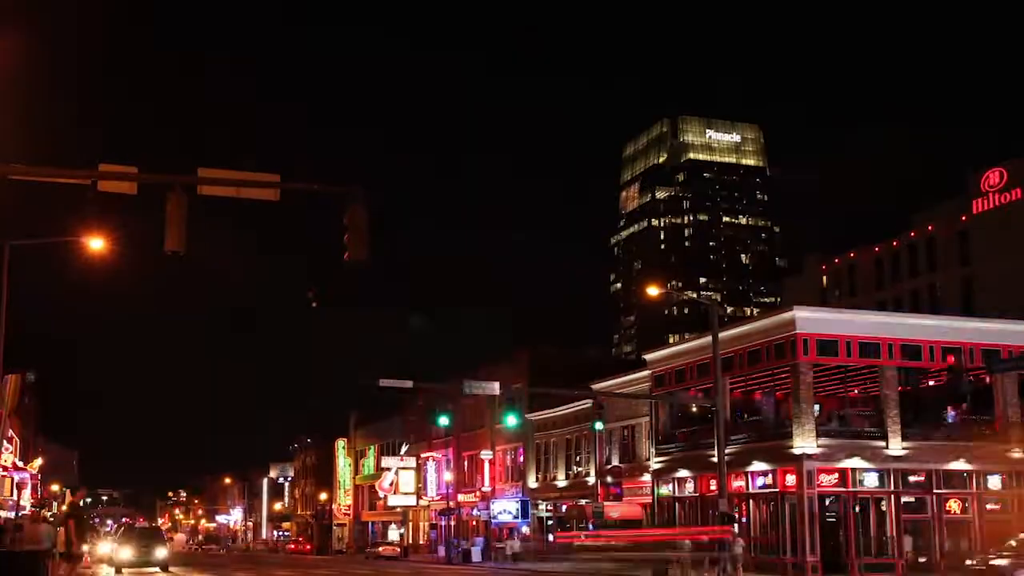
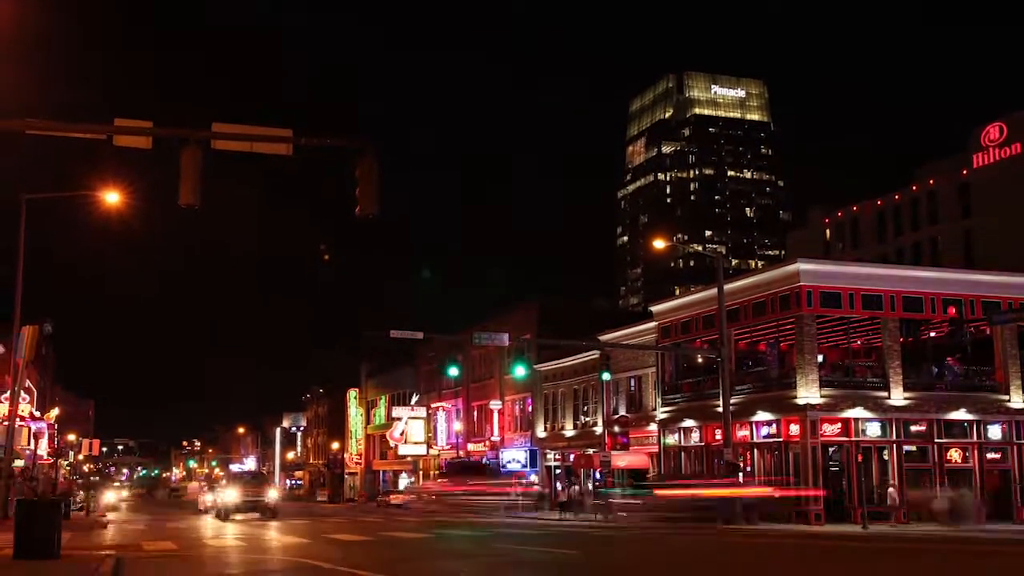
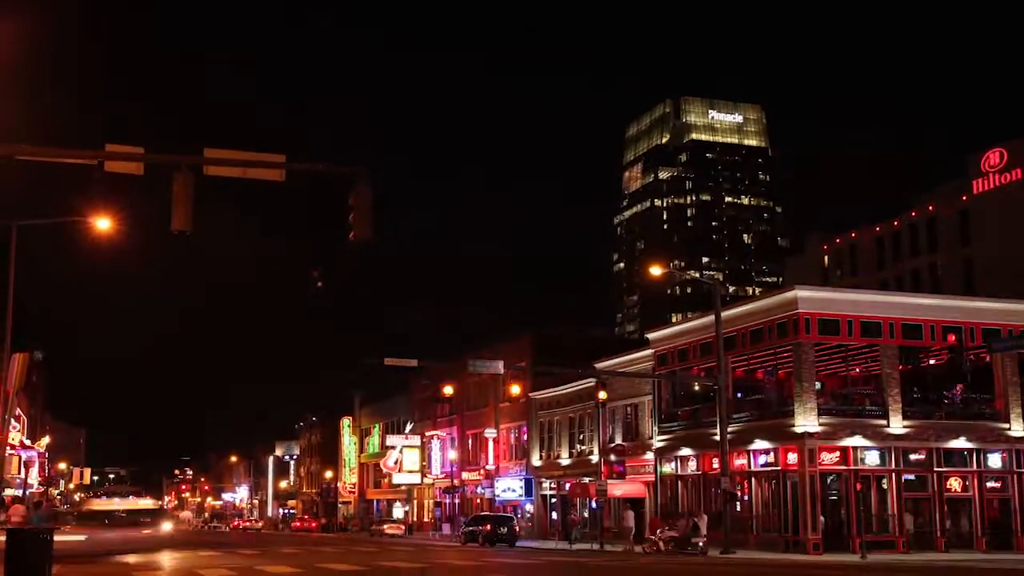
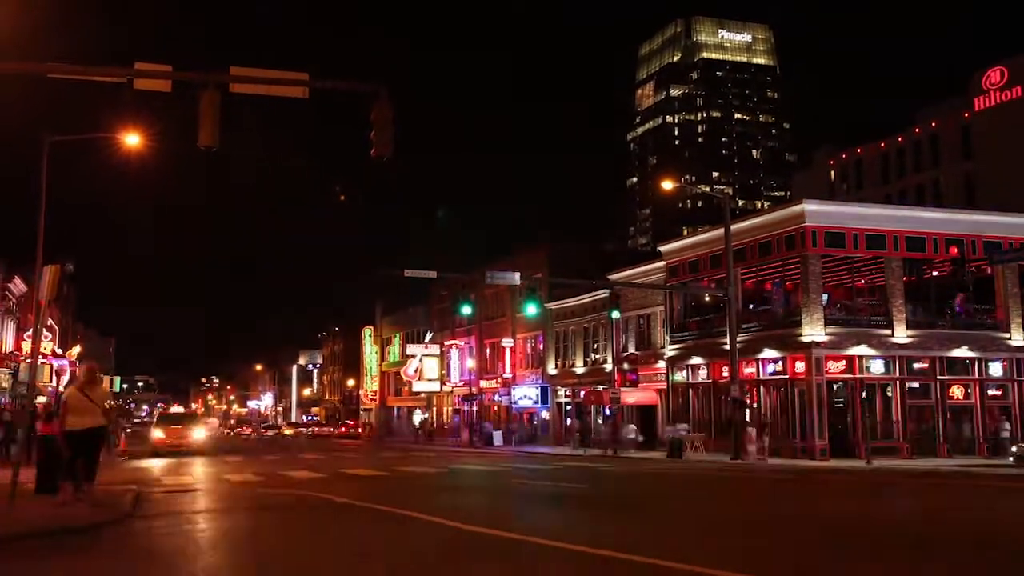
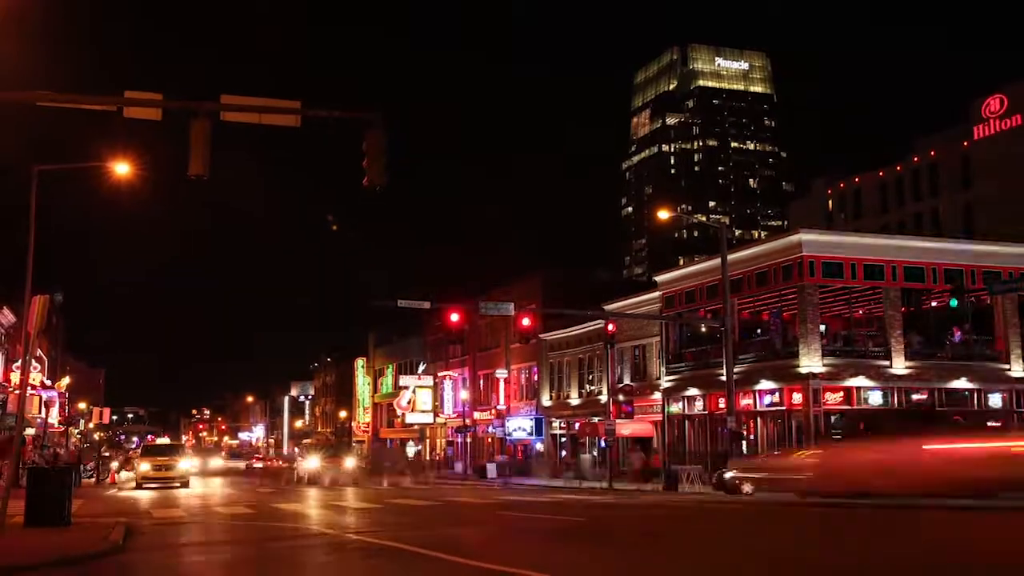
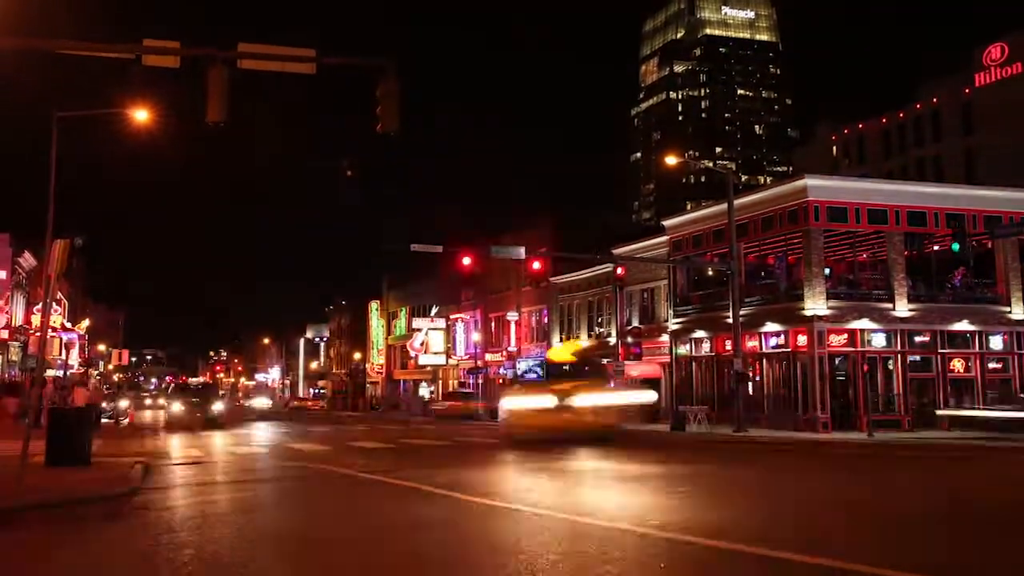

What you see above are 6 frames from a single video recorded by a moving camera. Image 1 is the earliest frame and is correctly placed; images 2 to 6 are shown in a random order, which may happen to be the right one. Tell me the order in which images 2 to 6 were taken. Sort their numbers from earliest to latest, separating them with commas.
3, 2, 5, 4, 6
